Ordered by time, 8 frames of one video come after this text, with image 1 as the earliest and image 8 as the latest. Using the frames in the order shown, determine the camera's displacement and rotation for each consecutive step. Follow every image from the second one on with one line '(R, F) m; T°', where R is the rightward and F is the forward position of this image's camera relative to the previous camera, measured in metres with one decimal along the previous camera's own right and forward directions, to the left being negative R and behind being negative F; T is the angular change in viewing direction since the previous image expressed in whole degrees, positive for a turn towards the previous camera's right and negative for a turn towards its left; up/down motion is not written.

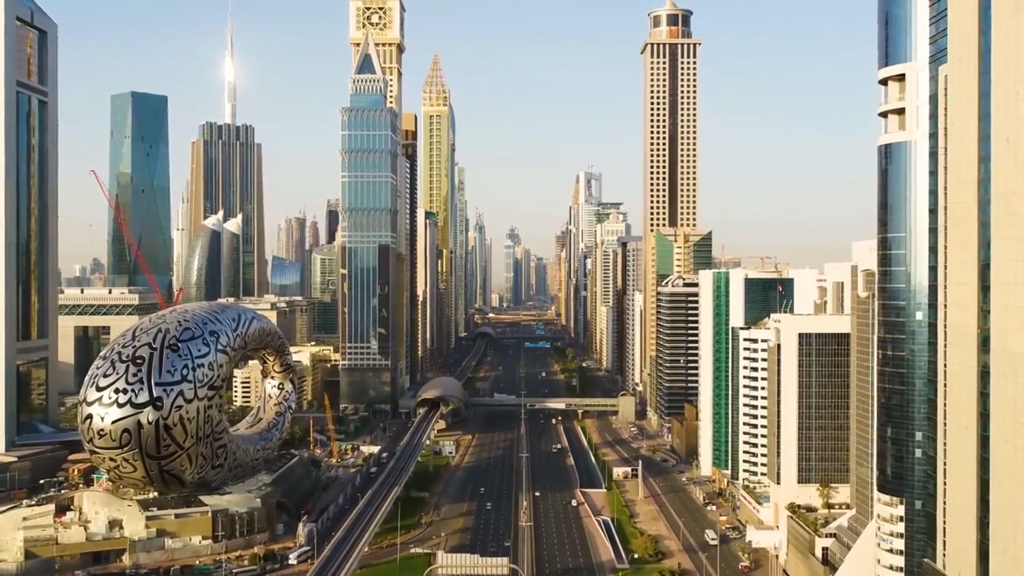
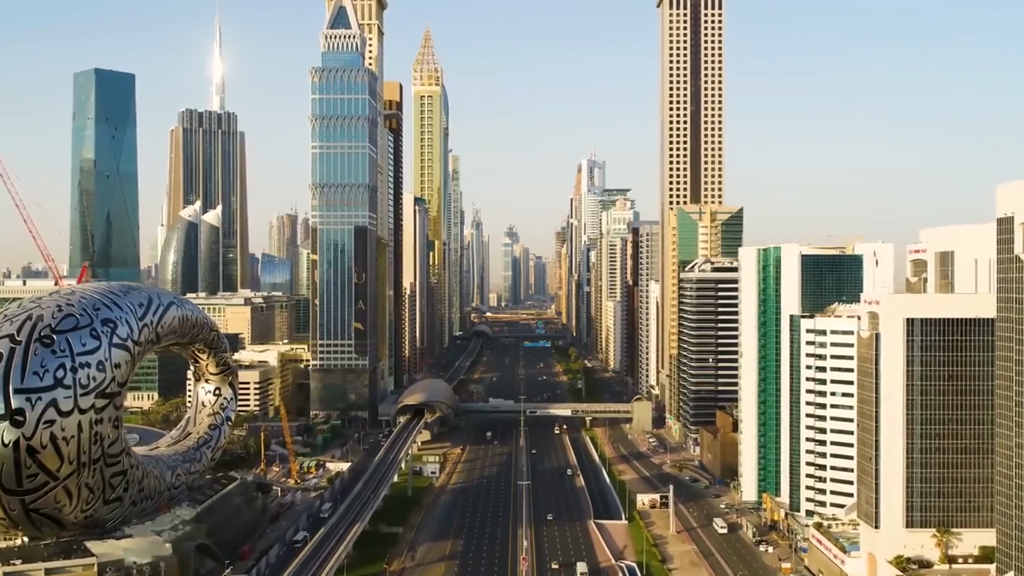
(+0.2, +20.9) m; 0°
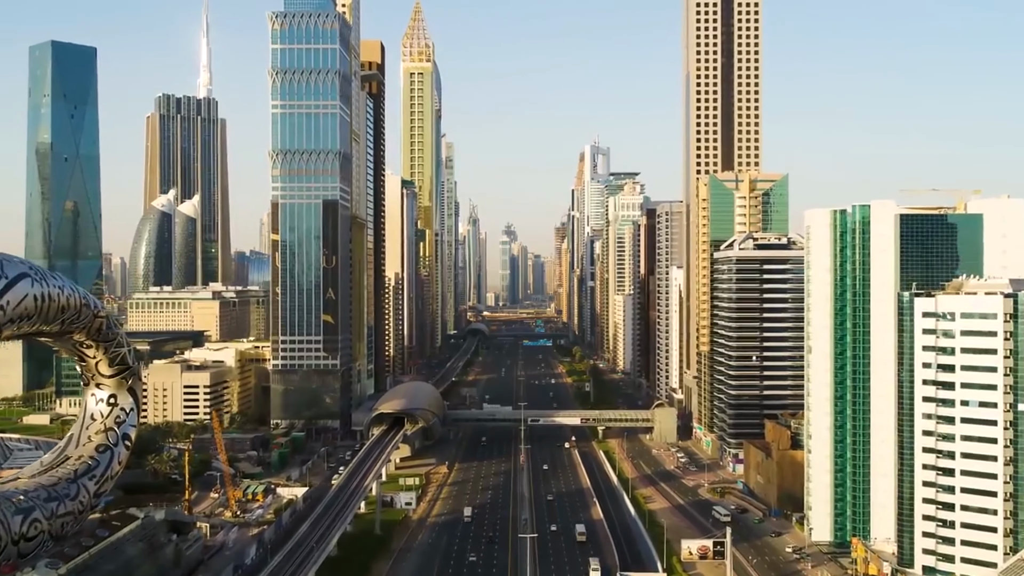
(0.0, +20.8) m; 0°
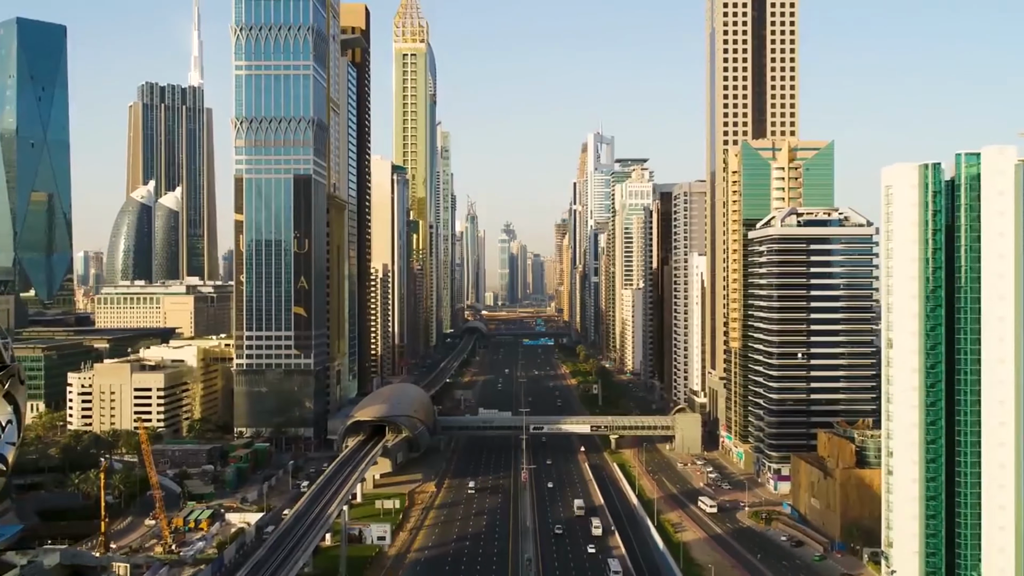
(0.0, +14.5) m; 0°
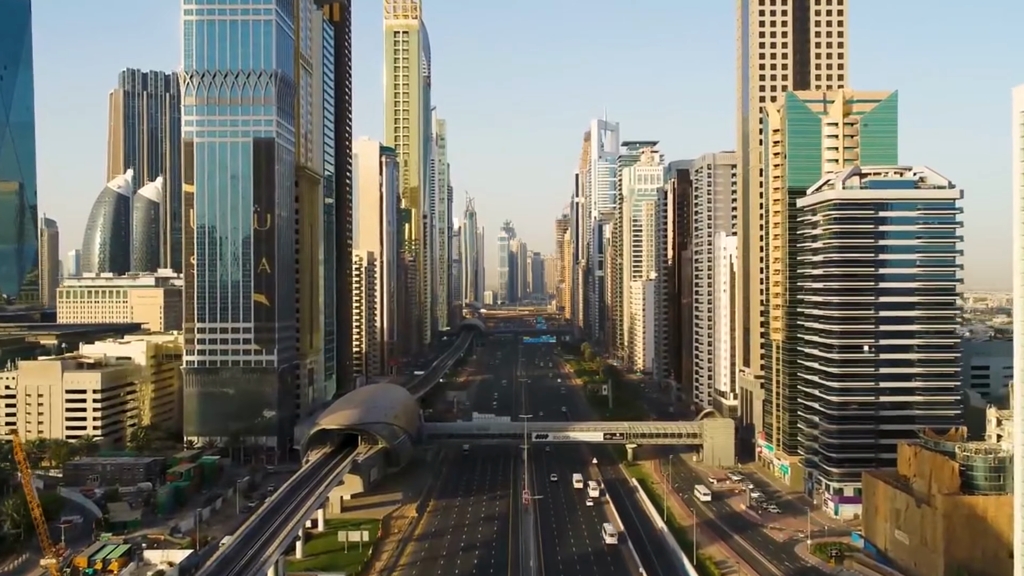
(+0.1, +14.6) m; 0°
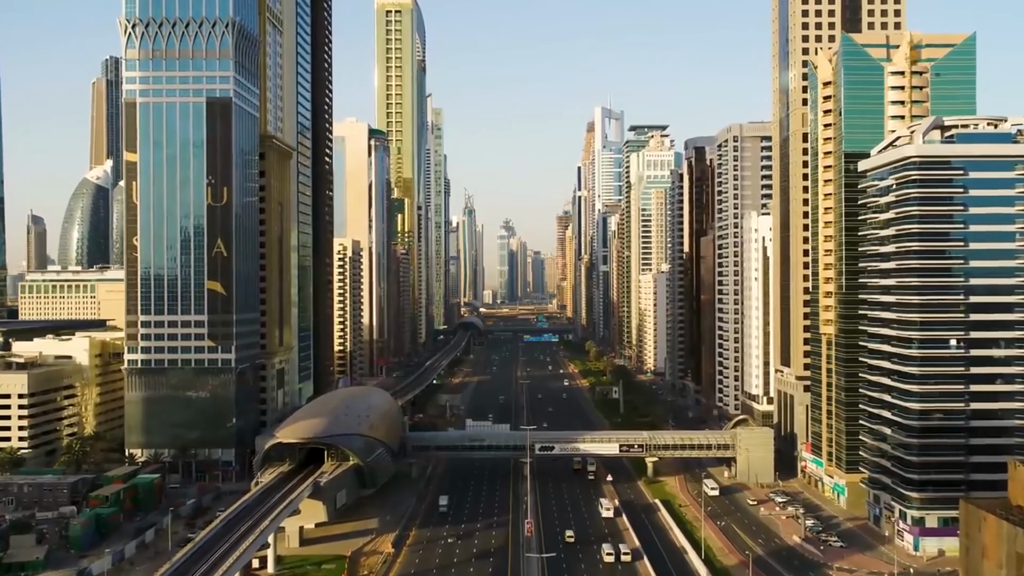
(+0.1, +12.3) m; 0°
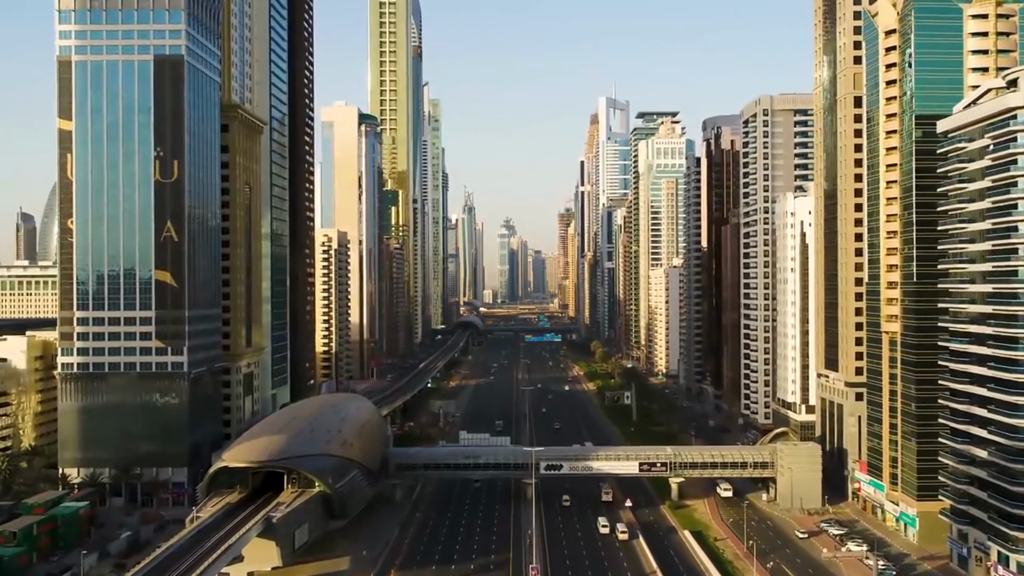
(0.0, +10.4) m; 0°
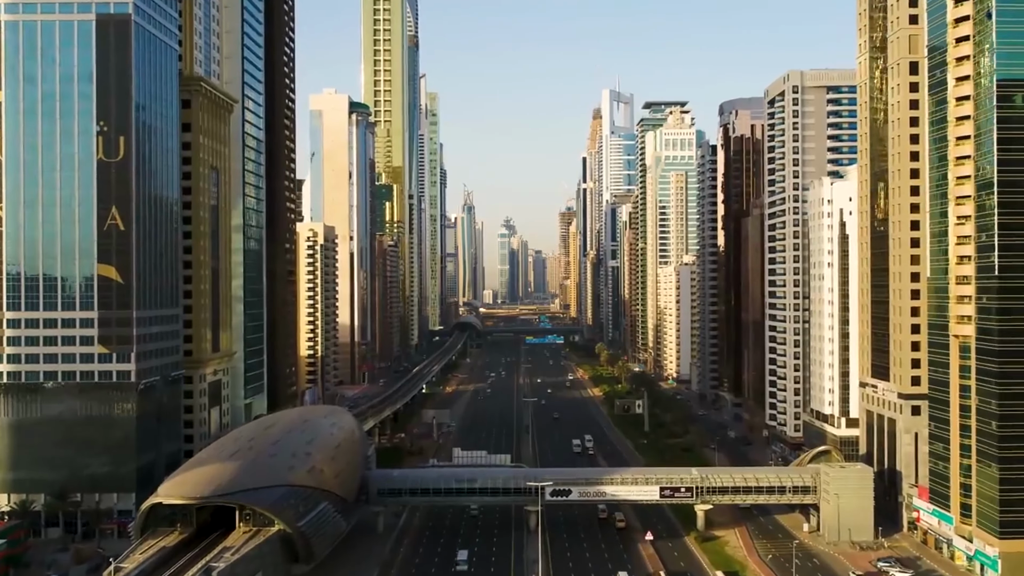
(0.0, +8.3) m; 0°
